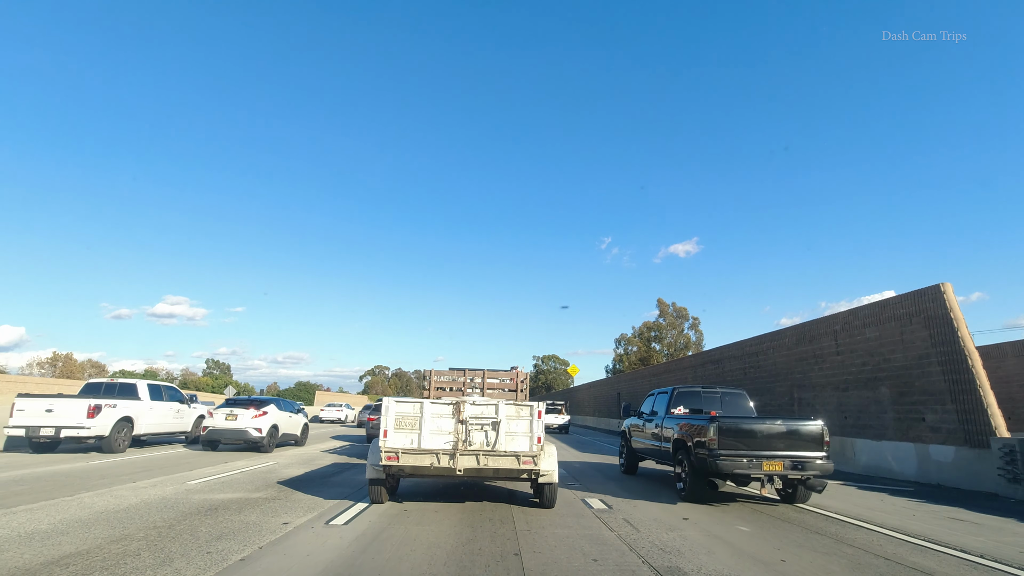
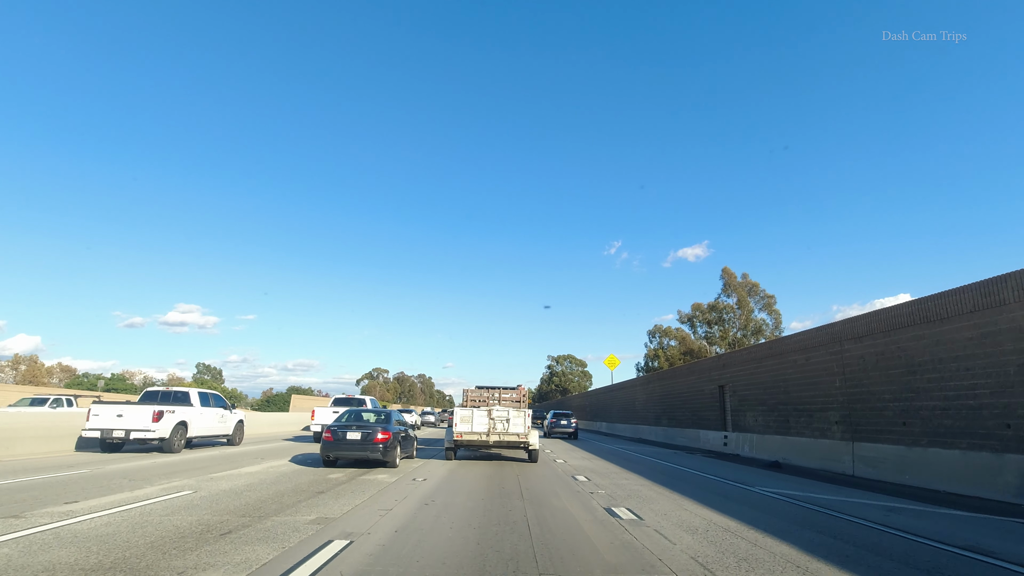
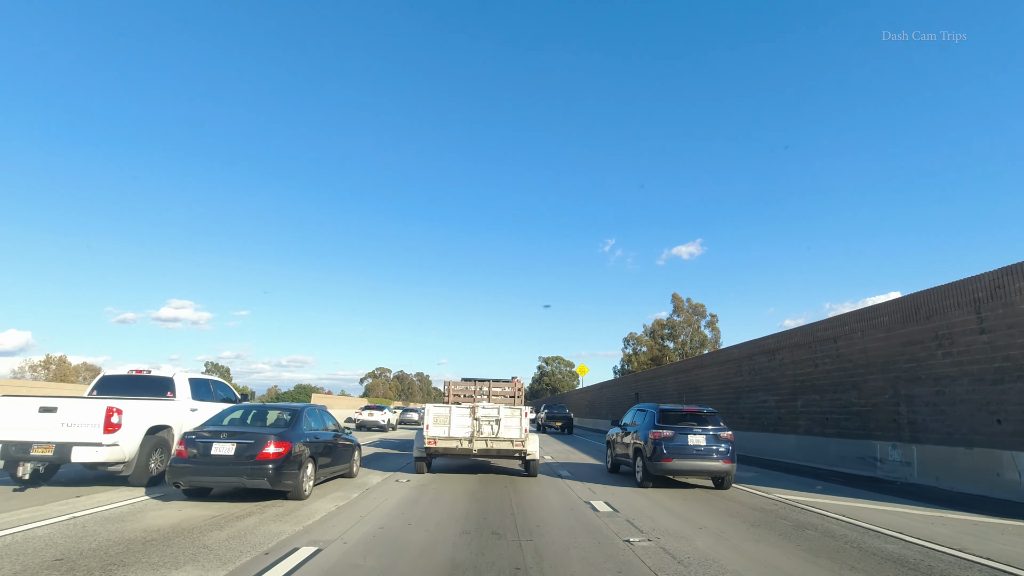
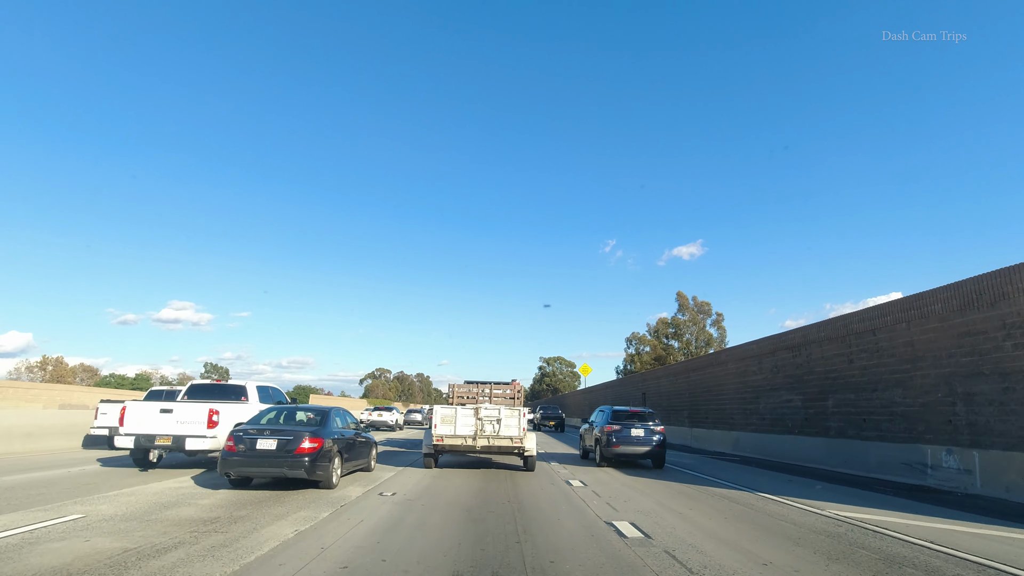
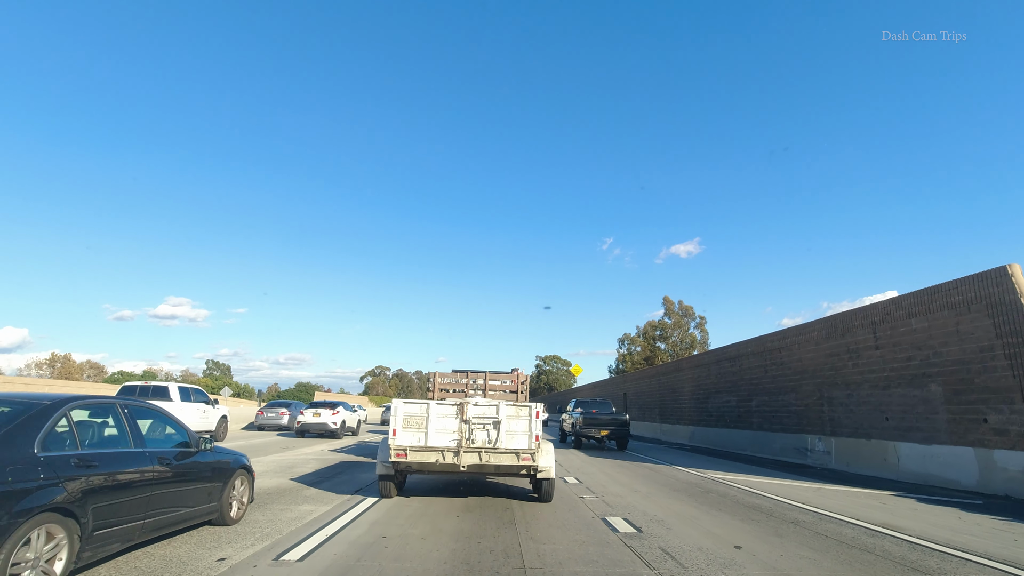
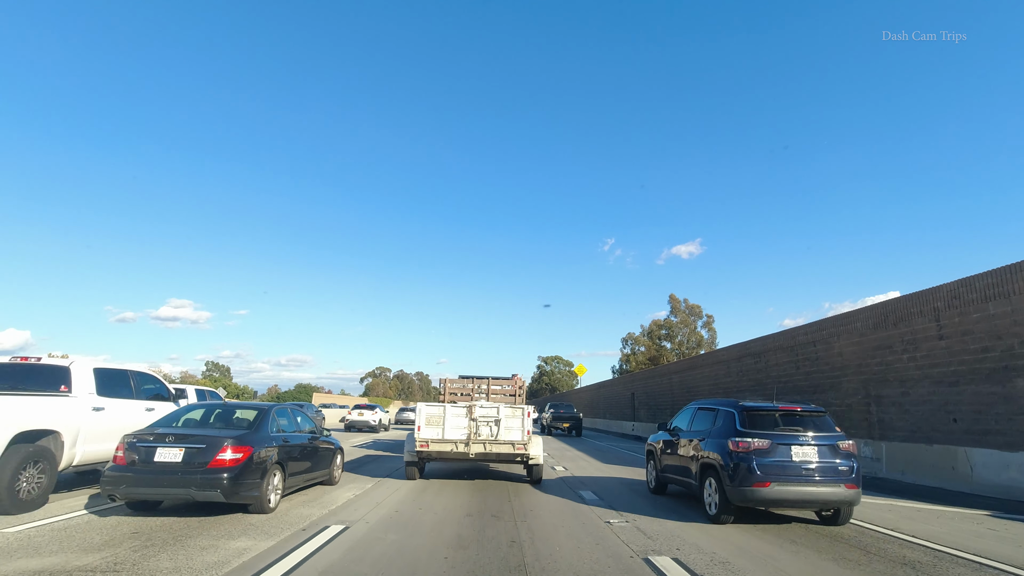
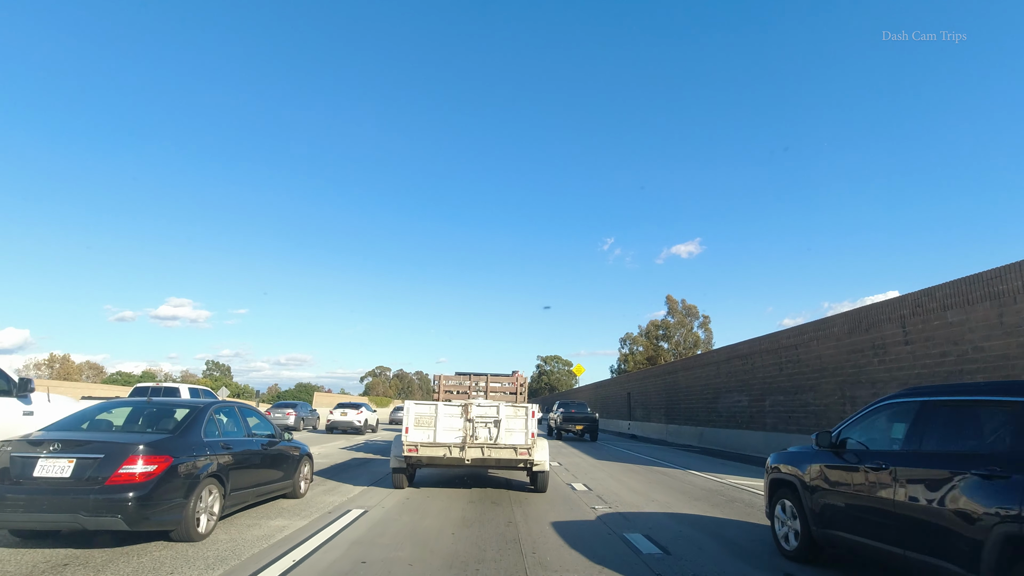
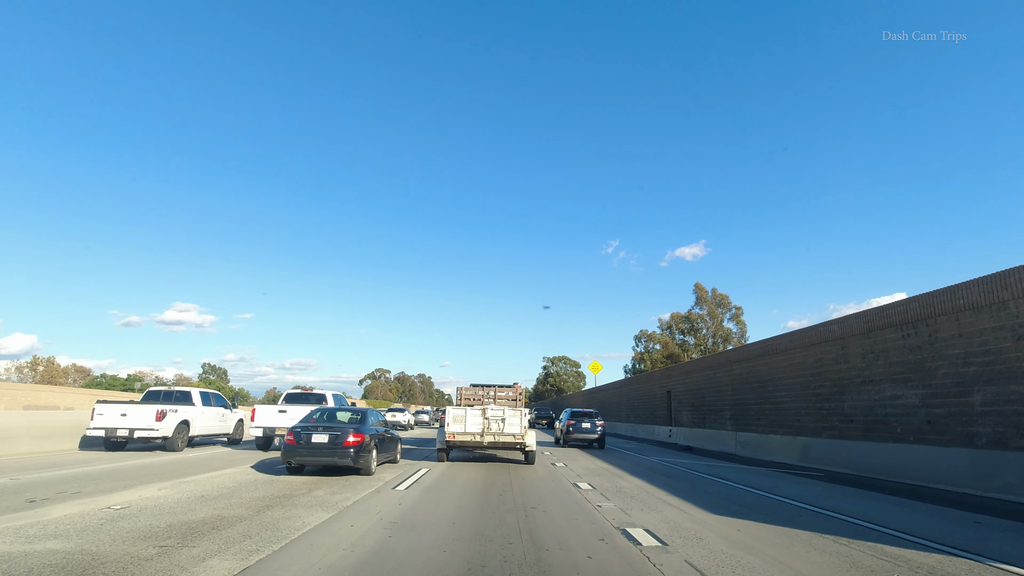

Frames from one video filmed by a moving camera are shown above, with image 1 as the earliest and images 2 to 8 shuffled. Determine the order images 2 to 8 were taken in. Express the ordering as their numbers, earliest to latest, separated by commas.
5, 7, 6, 3, 4, 8, 2
